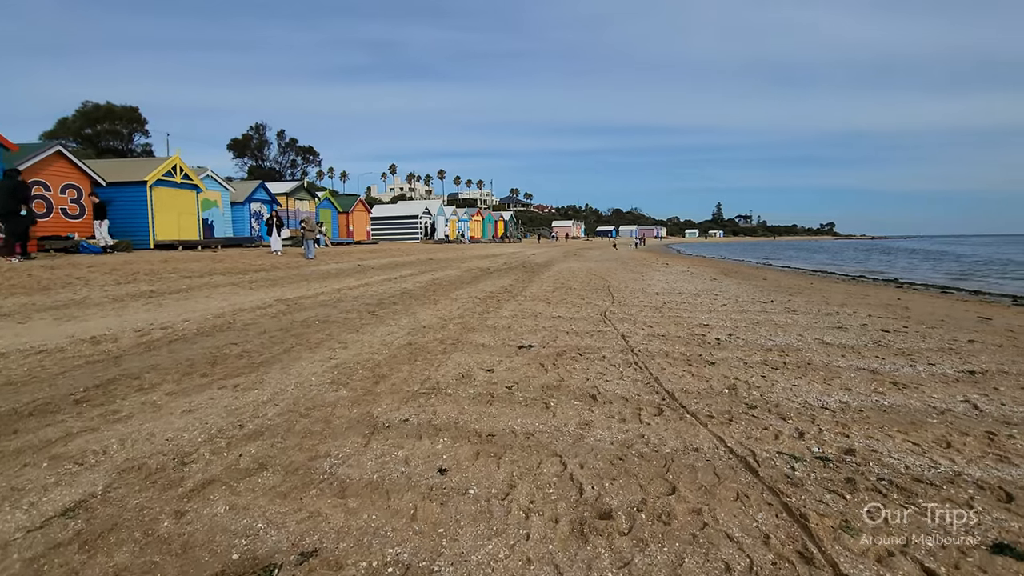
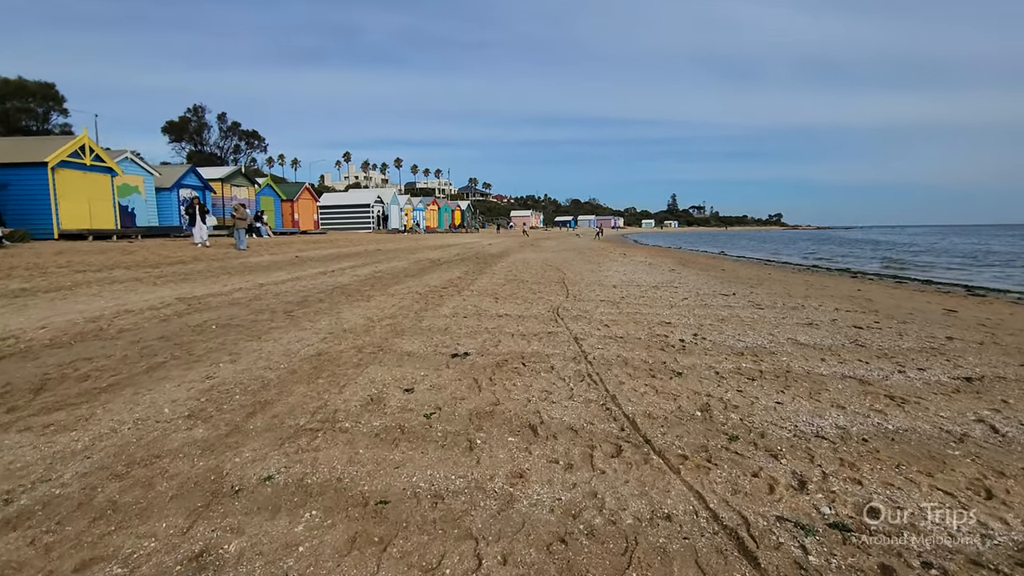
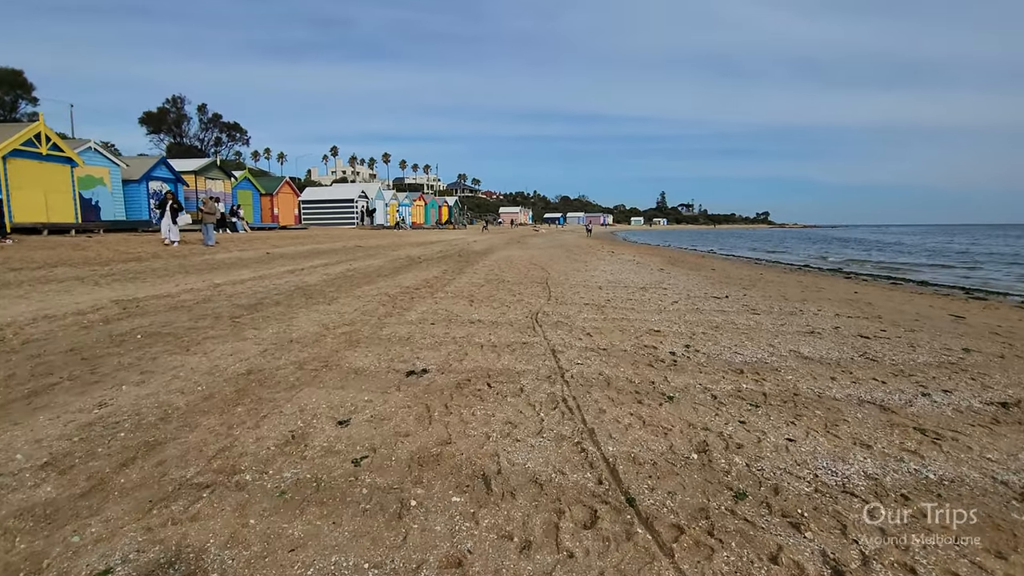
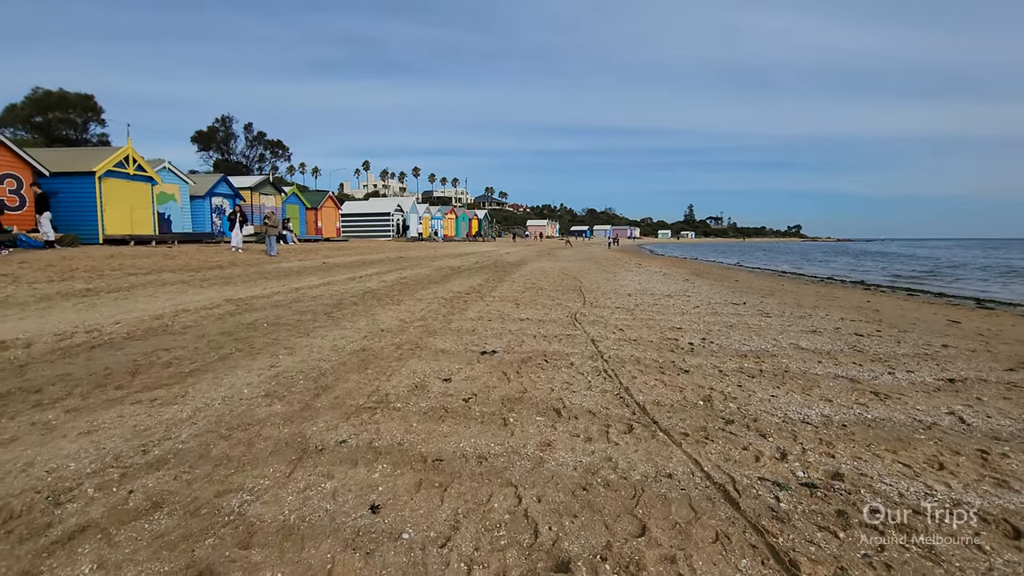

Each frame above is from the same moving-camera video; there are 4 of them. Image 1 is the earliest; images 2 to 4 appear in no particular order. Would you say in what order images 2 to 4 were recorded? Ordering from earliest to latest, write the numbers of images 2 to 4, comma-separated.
4, 2, 3
